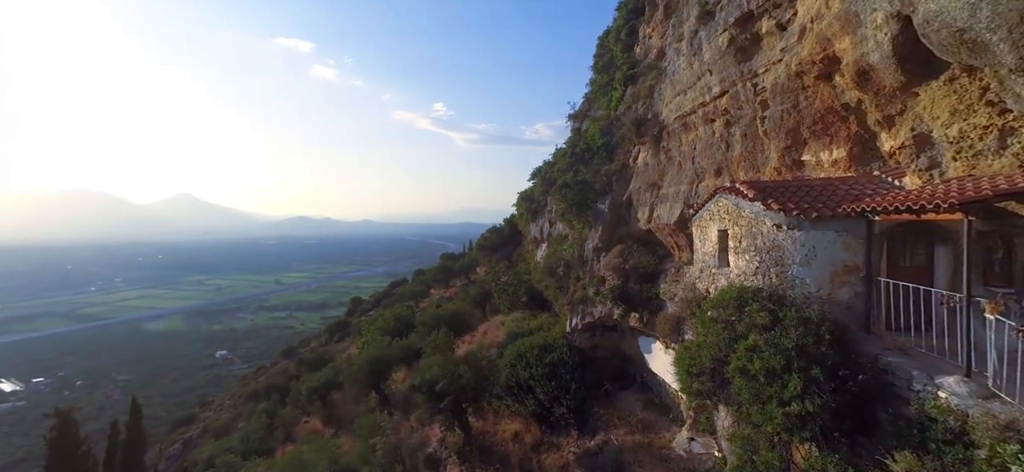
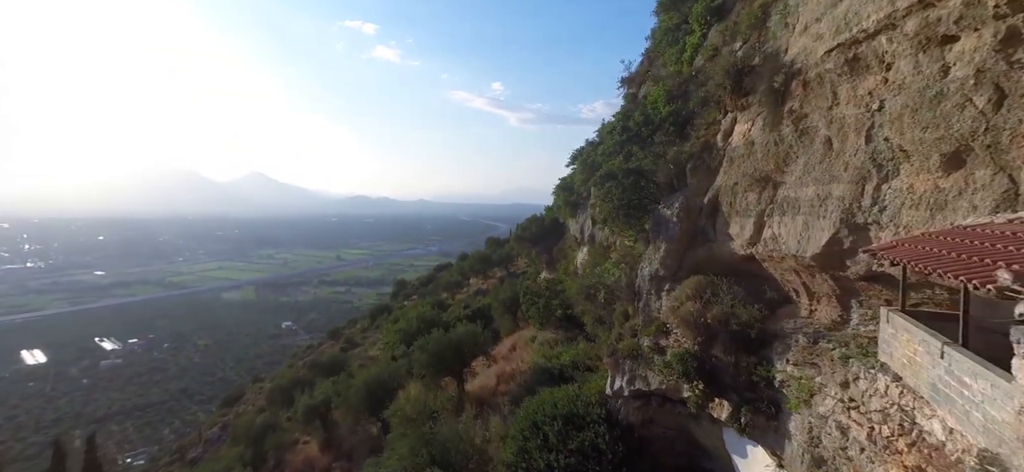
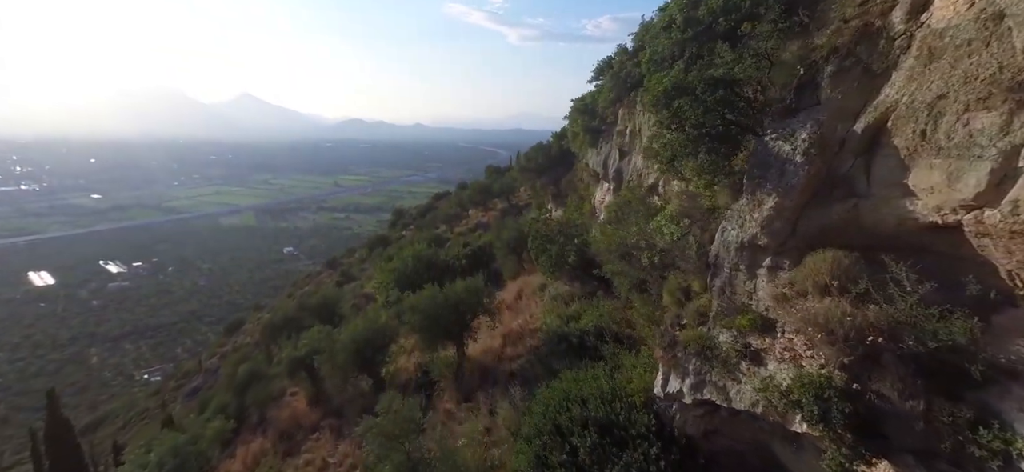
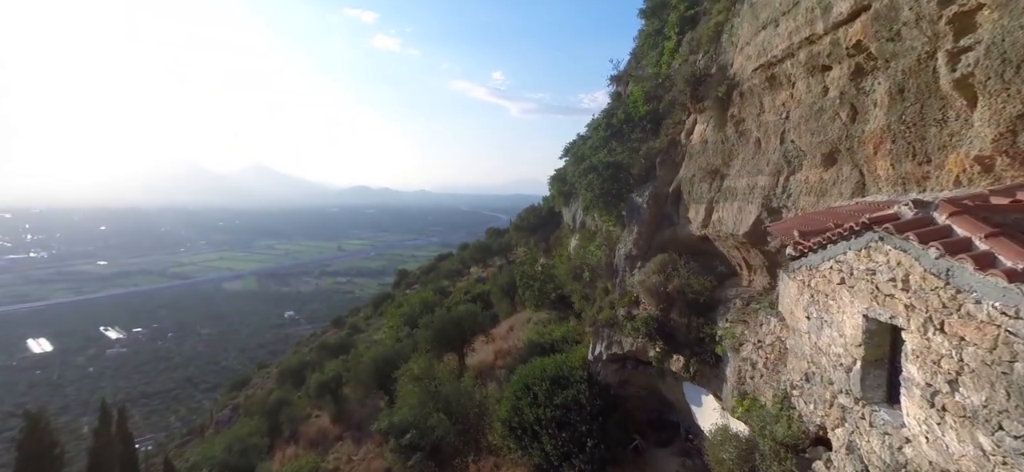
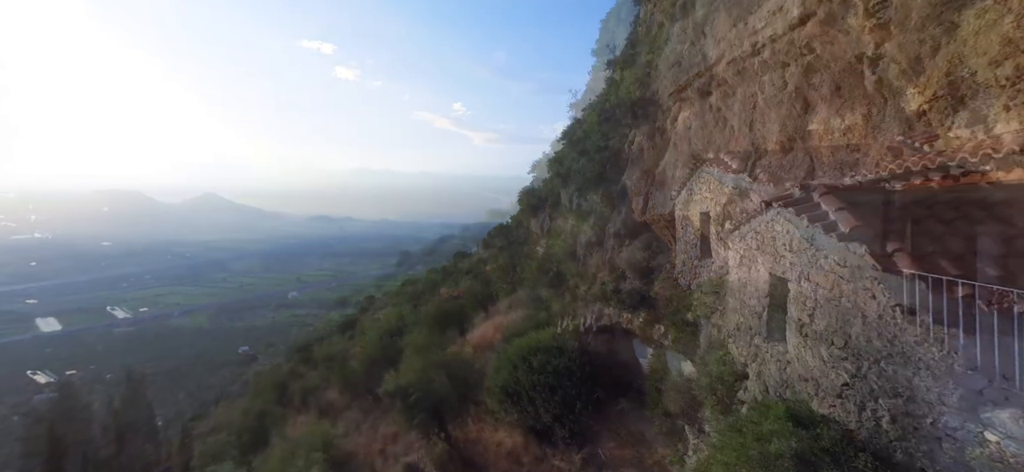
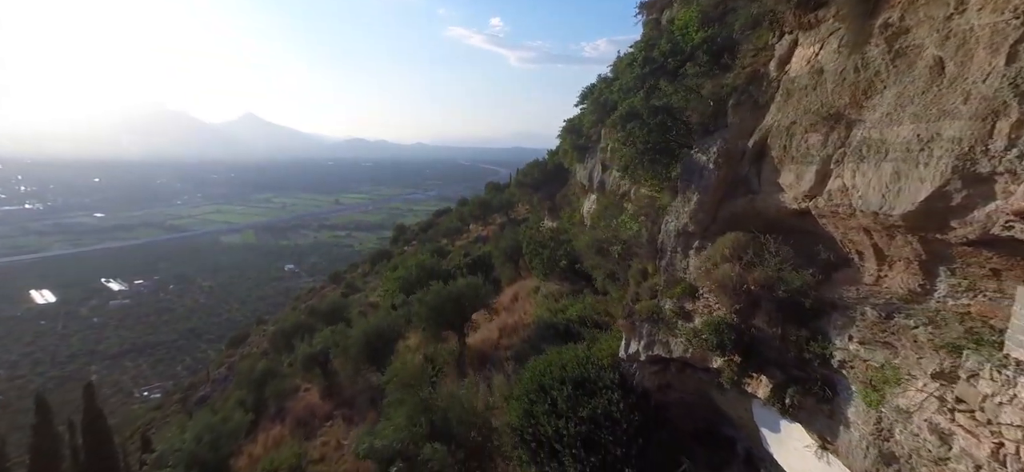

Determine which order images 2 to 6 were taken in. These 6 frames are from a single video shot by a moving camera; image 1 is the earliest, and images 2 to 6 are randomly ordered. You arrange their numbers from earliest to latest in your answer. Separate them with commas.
5, 4, 2, 6, 3
